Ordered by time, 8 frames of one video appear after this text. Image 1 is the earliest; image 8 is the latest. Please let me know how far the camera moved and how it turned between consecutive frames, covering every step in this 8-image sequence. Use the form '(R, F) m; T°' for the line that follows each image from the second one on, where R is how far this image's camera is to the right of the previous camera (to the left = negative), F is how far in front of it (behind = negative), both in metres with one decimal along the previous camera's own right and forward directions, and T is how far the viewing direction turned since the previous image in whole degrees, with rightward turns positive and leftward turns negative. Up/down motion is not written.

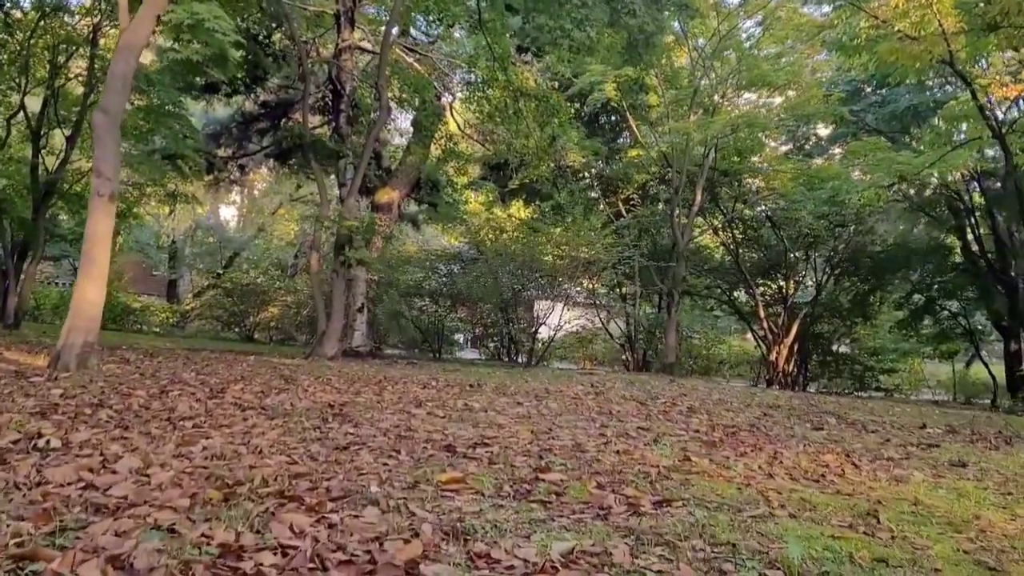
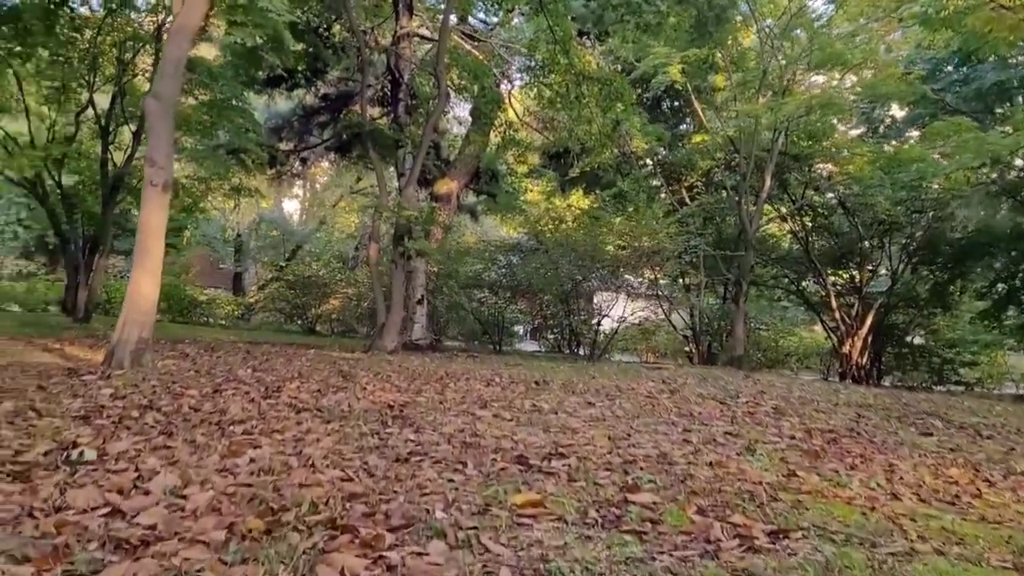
(-0.1, +0.3) m; -4°
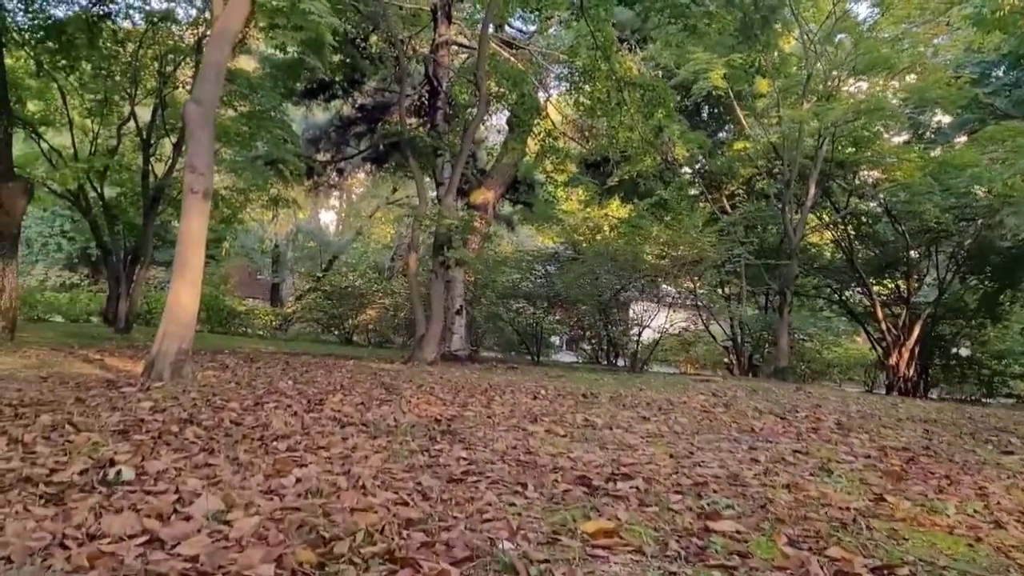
(-0.1, +0.1) m; -3°
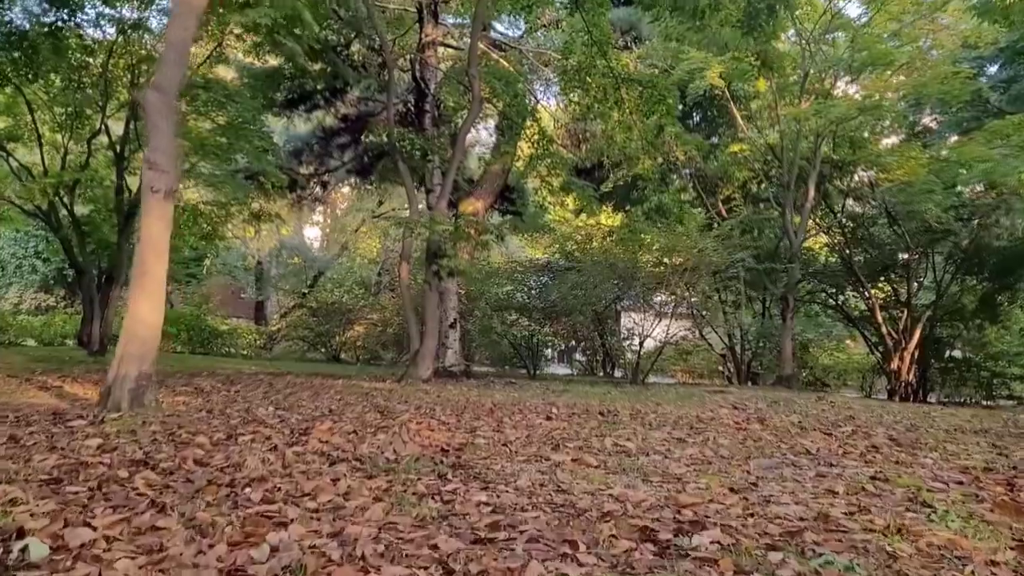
(-0.1, +0.4) m; +1°
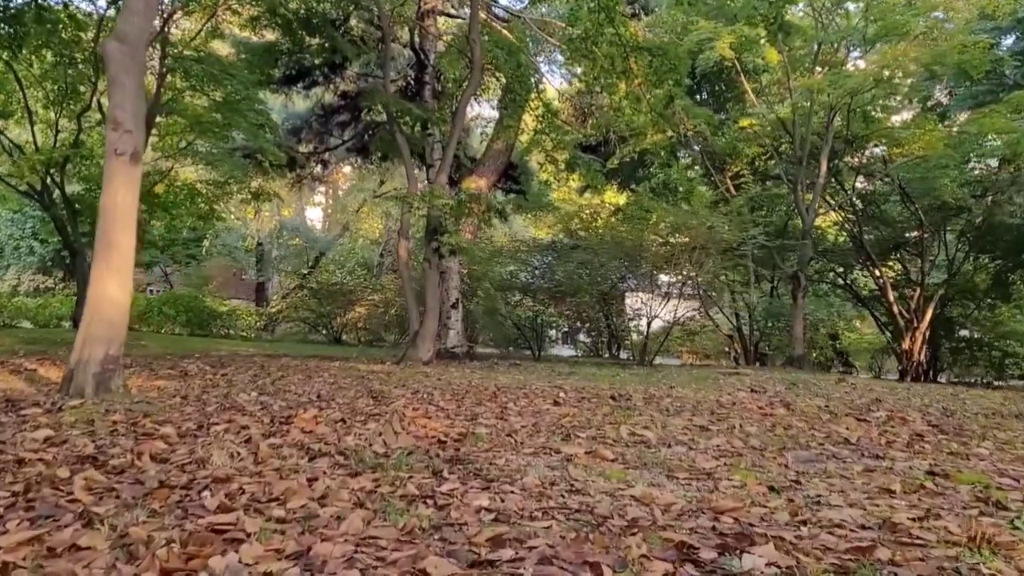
(0.0, +0.3) m; 0°
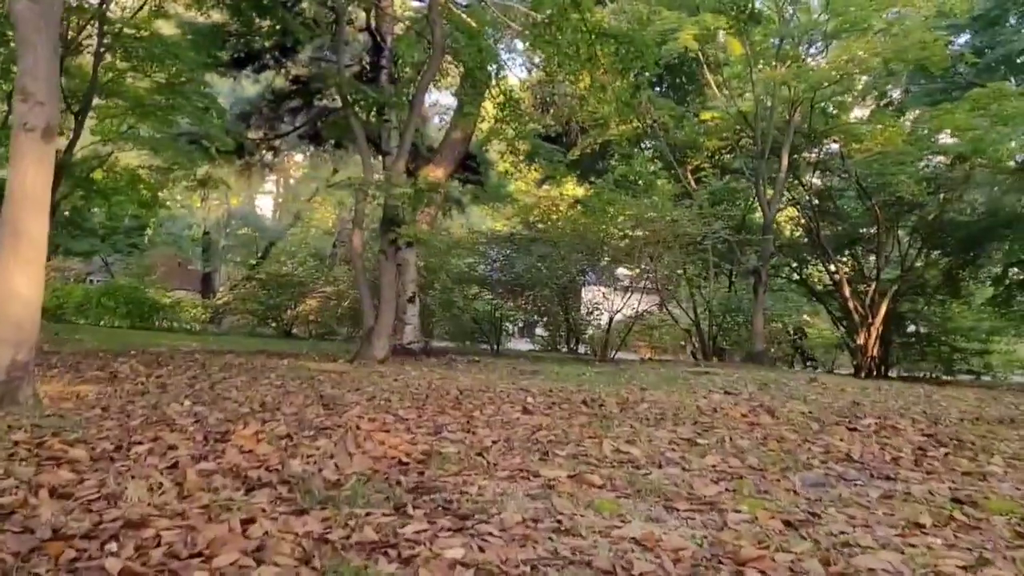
(0.0, +0.3) m; +3°
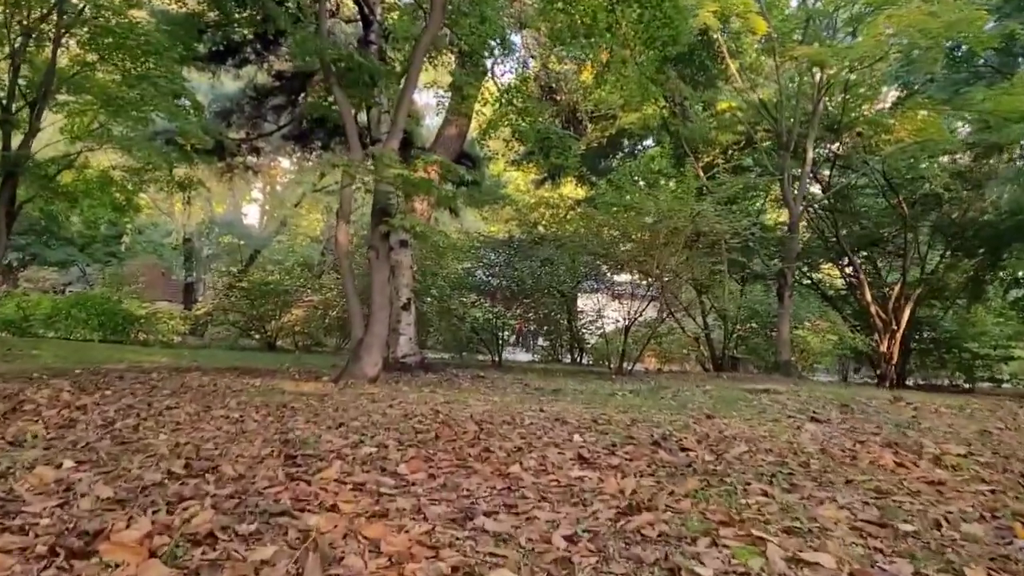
(-0.2, +1.0) m; +1°
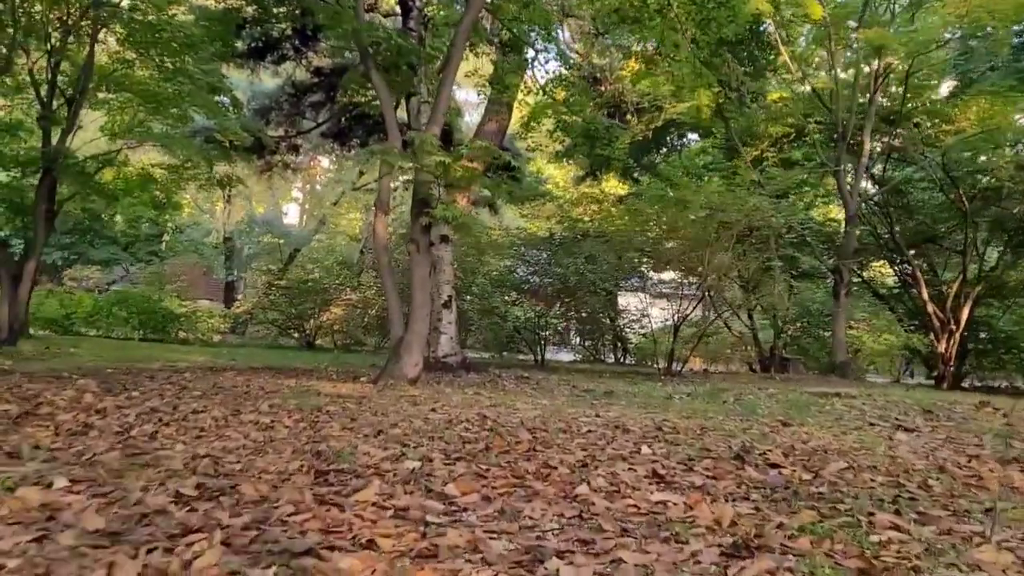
(-0.1, +0.3) m; -3°
